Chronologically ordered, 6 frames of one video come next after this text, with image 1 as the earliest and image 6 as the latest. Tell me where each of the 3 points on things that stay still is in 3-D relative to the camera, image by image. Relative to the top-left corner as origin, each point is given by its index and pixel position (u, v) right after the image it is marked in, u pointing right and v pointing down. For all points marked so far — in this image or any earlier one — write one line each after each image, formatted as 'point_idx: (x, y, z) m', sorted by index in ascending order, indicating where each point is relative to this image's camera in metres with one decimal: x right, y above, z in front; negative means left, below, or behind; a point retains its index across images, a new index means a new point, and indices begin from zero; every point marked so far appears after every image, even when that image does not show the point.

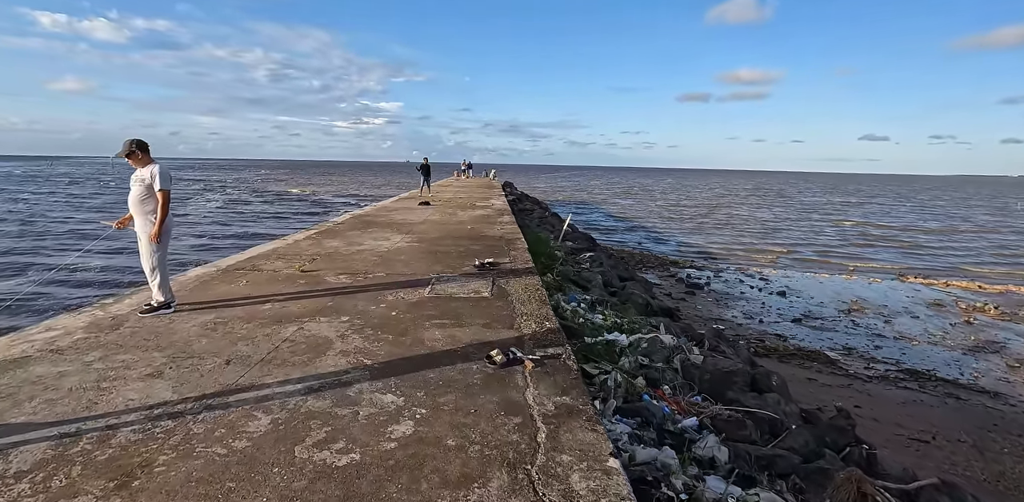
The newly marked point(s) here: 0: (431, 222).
0: (-1.7, +0.6, +9.3) m
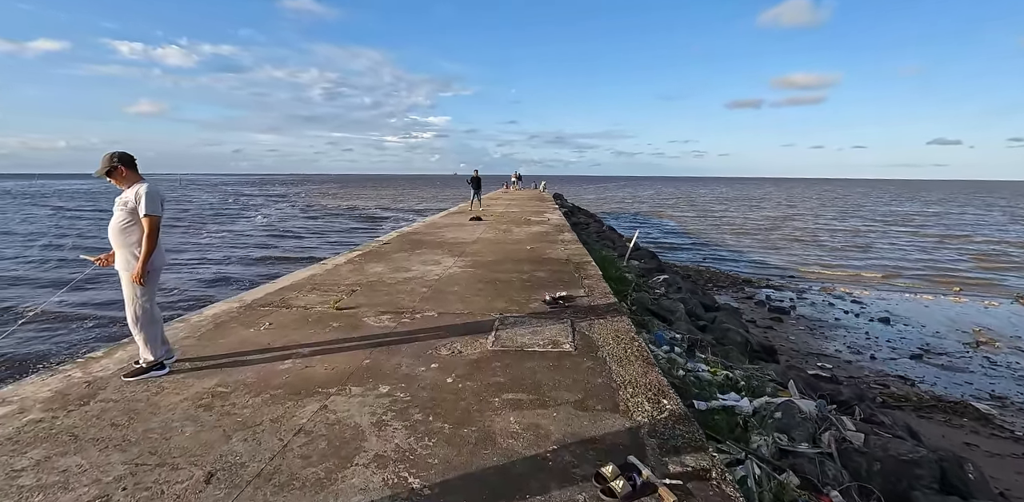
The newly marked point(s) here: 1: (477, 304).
0: (-0.5, +0.1, +8.3) m
1: (-0.4, -0.5, +4.6) m
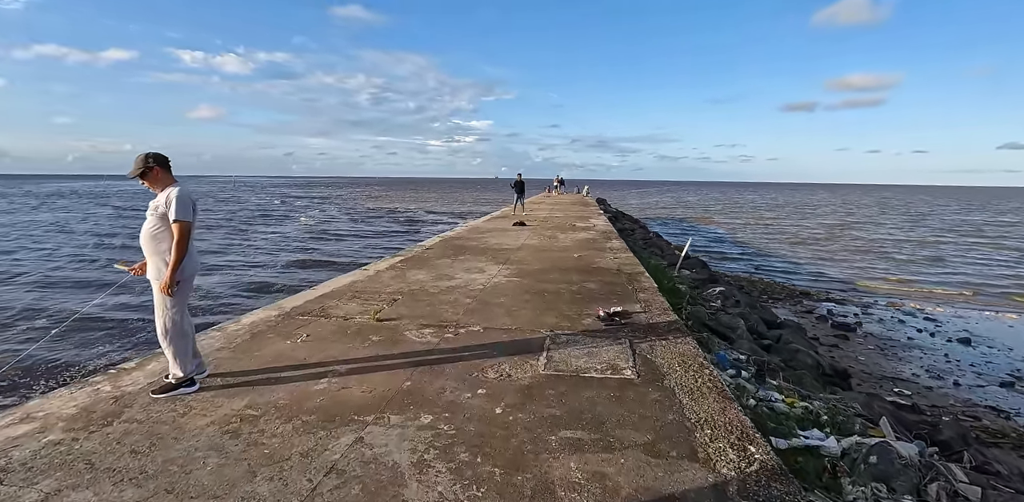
0: (+0.3, 0.0, +7.9) m
1: (+0.1, -0.6, +4.2) m
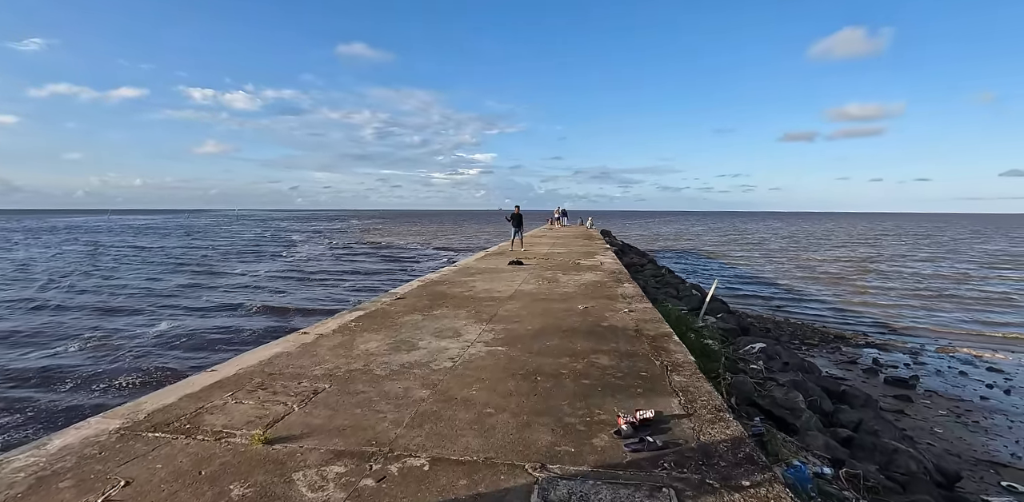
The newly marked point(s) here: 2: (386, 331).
0: (+0.1, -0.7, +6.4) m
1: (-0.1, -1.1, +2.7) m
2: (-1.3, -0.9, +4.9) m
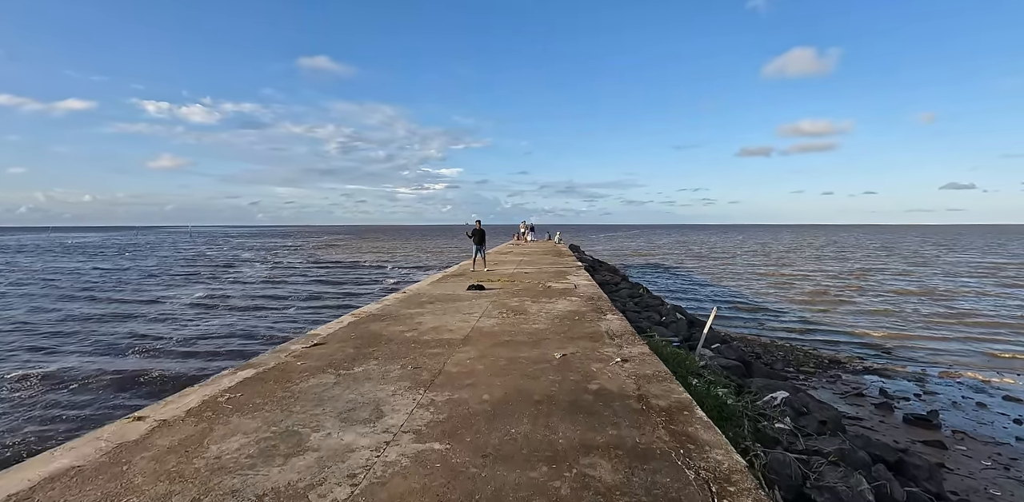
0: (-0.3, -1.0, +4.8) m
1: (-0.3, -1.3, +1.1) m
2: (-1.7, -1.1, +3.2) m
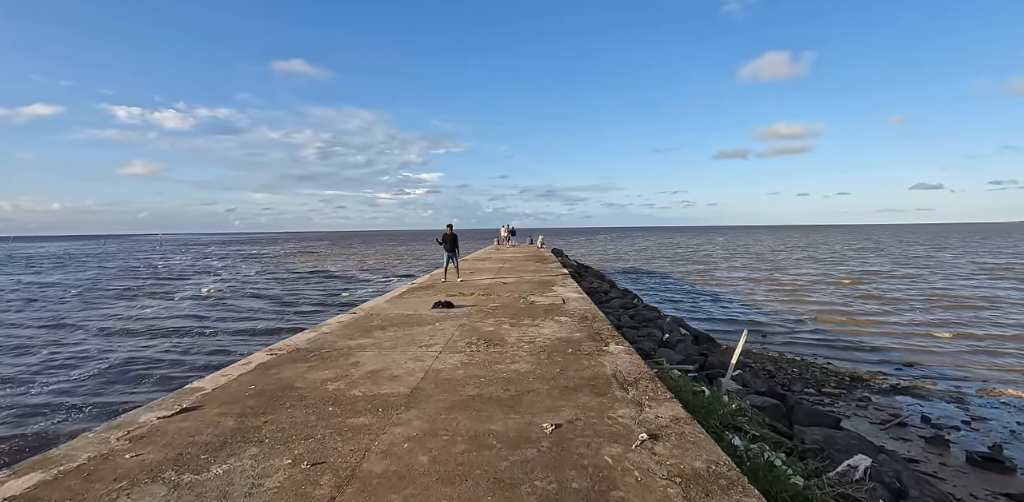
0: (-0.6, -1.1, +3.2) m
1: (-0.4, -1.3, -0.5) m
2: (-1.9, -1.2, +1.6) m
